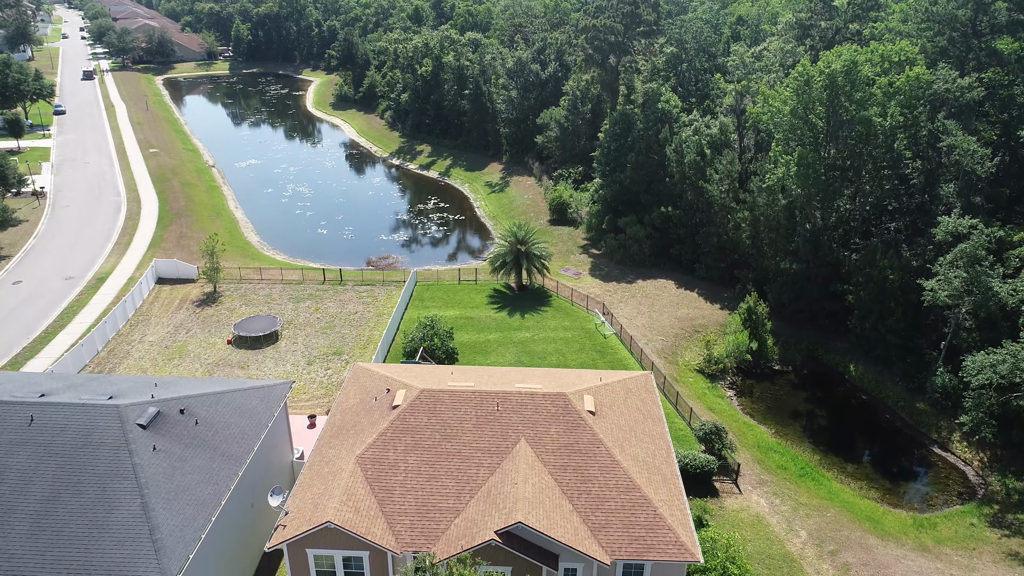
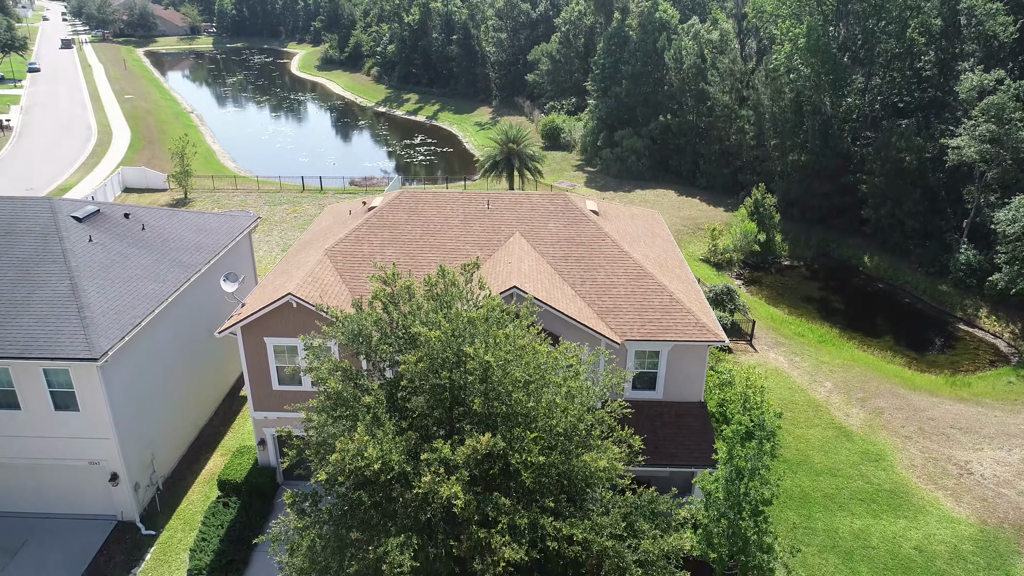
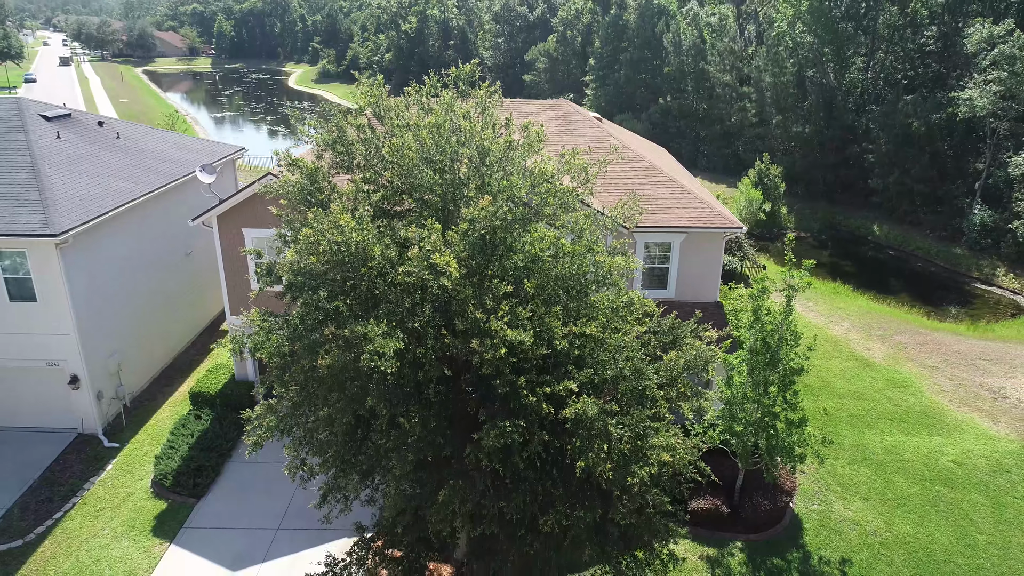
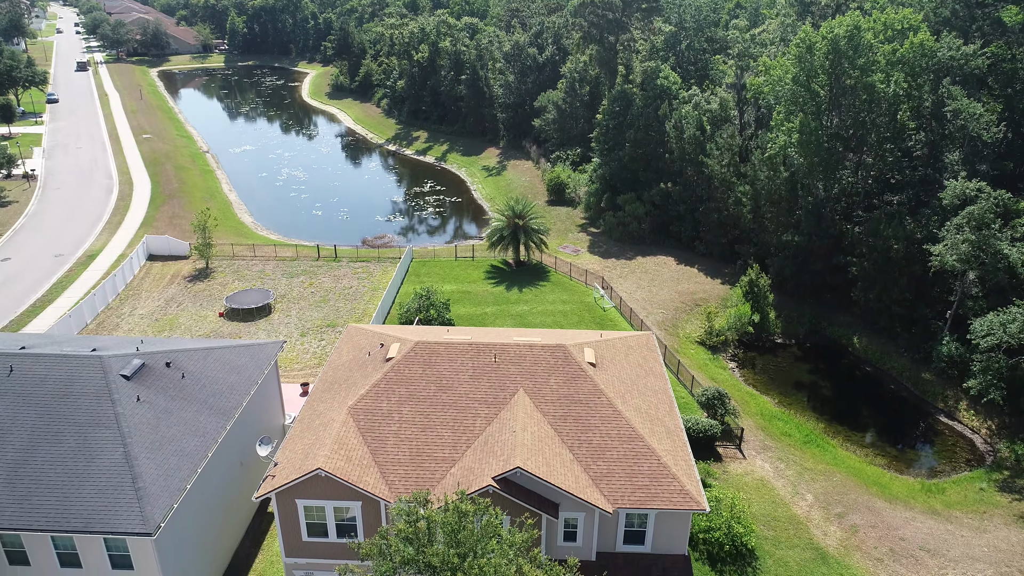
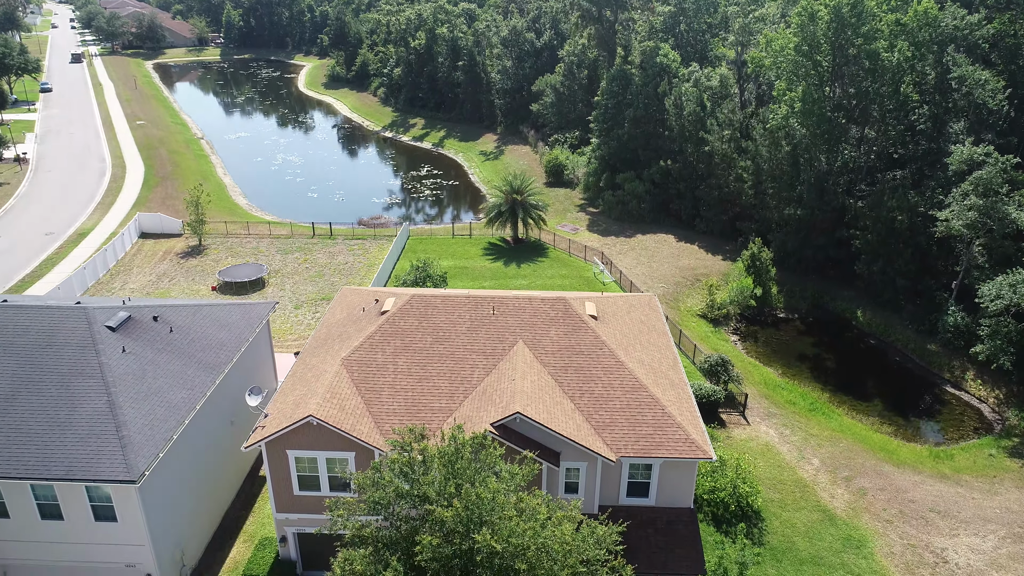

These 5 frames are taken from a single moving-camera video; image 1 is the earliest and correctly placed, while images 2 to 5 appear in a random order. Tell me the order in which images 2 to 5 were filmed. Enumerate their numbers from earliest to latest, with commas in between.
4, 5, 2, 3
